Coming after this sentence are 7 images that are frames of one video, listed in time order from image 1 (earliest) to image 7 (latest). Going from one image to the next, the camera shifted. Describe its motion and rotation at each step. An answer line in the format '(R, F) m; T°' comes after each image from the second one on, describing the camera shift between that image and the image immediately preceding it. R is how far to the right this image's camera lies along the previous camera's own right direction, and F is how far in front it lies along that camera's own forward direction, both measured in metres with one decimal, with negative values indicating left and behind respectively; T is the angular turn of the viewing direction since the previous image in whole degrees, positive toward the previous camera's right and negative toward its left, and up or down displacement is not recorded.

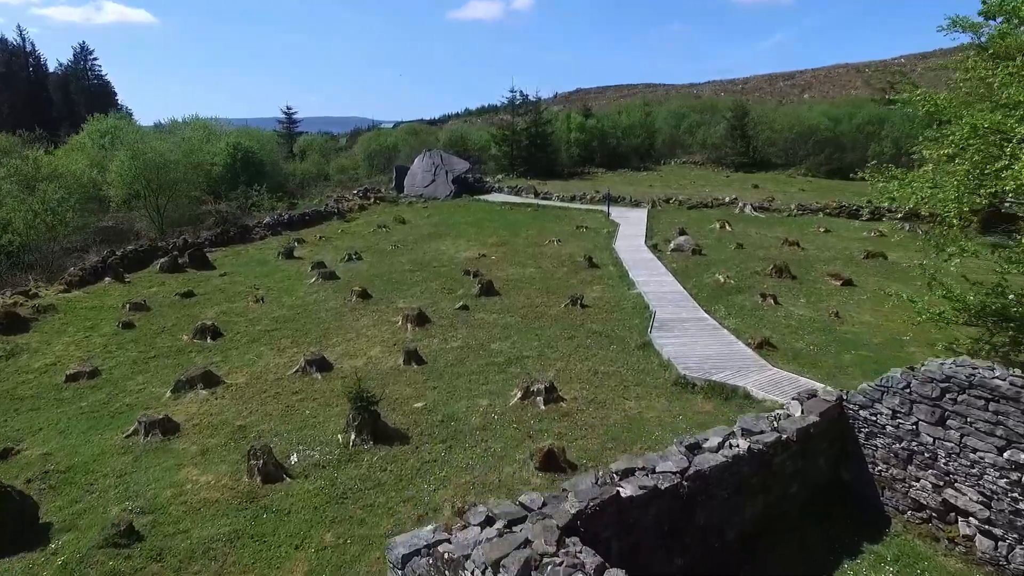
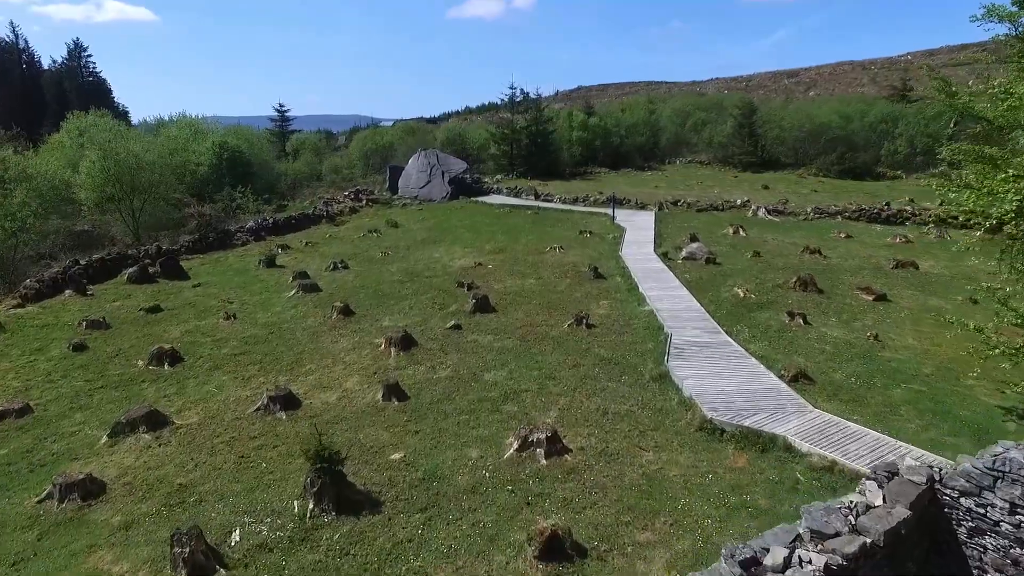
(+0.1, +1.6) m; 0°
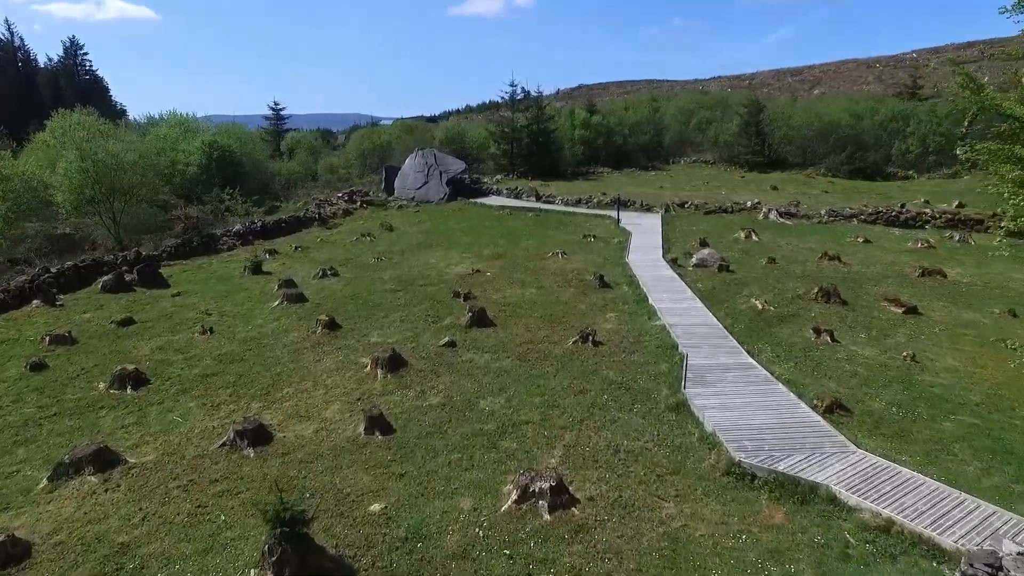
(0.0, +1.2) m; 0°
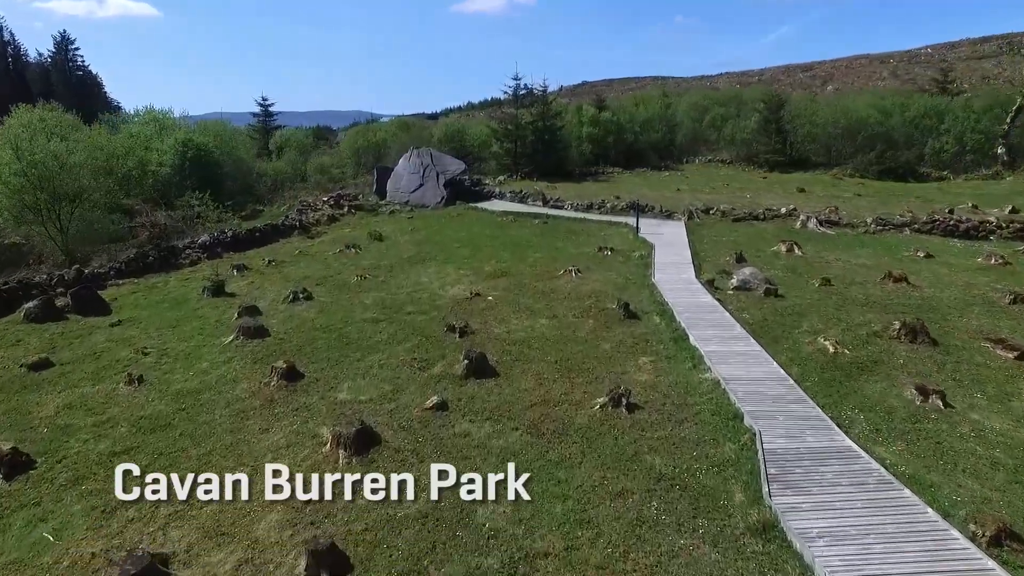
(-0.1, +3.0) m; 0°
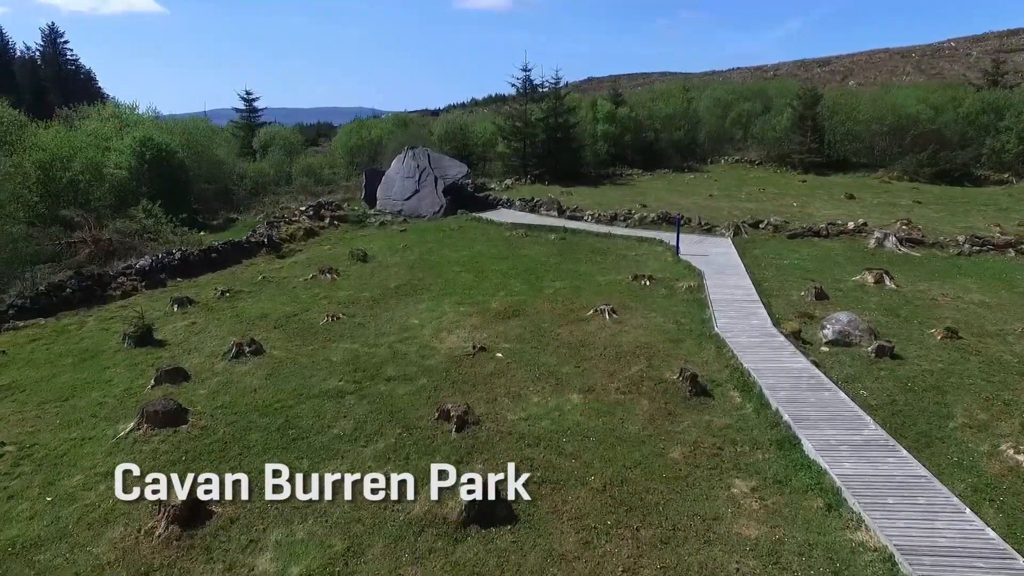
(-0.3, +4.2) m; 0°
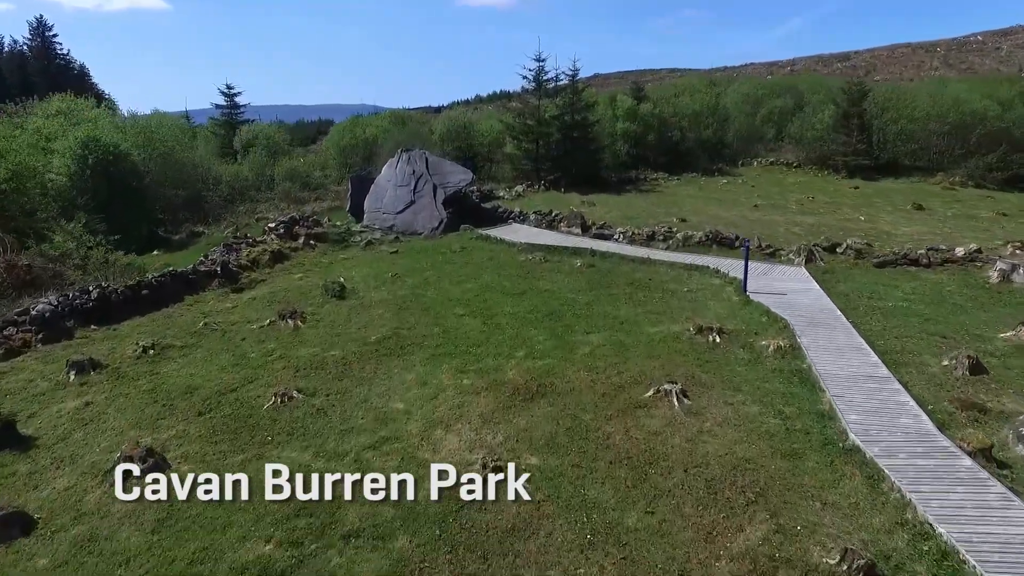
(-0.4, +4.3) m; 0°
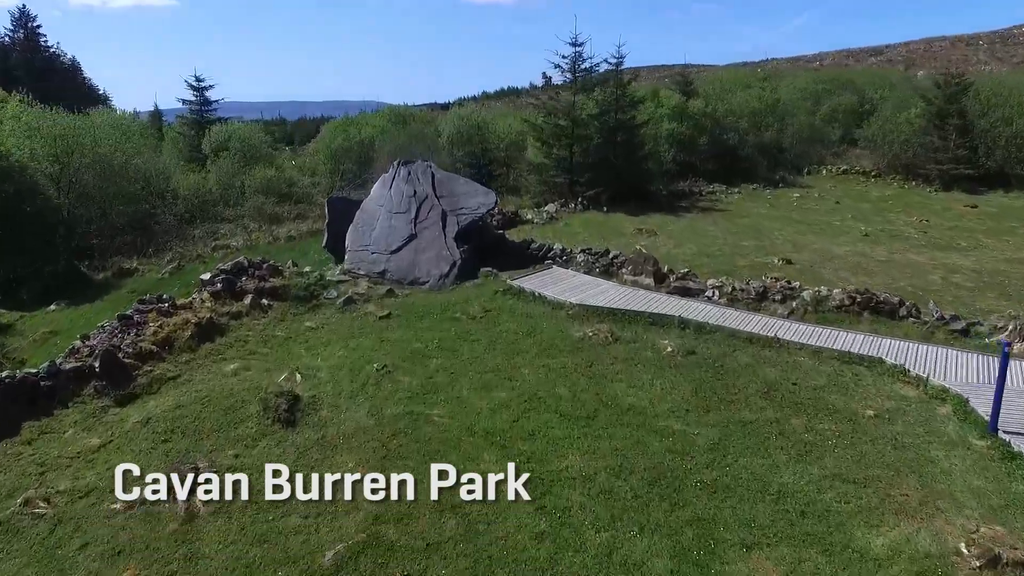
(-0.9, +6.4) m; 0°
